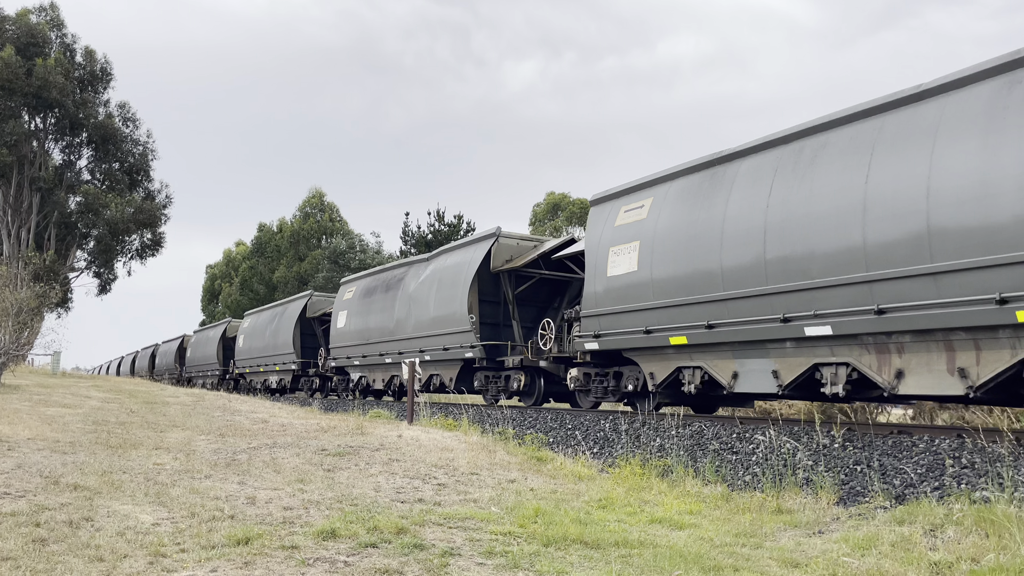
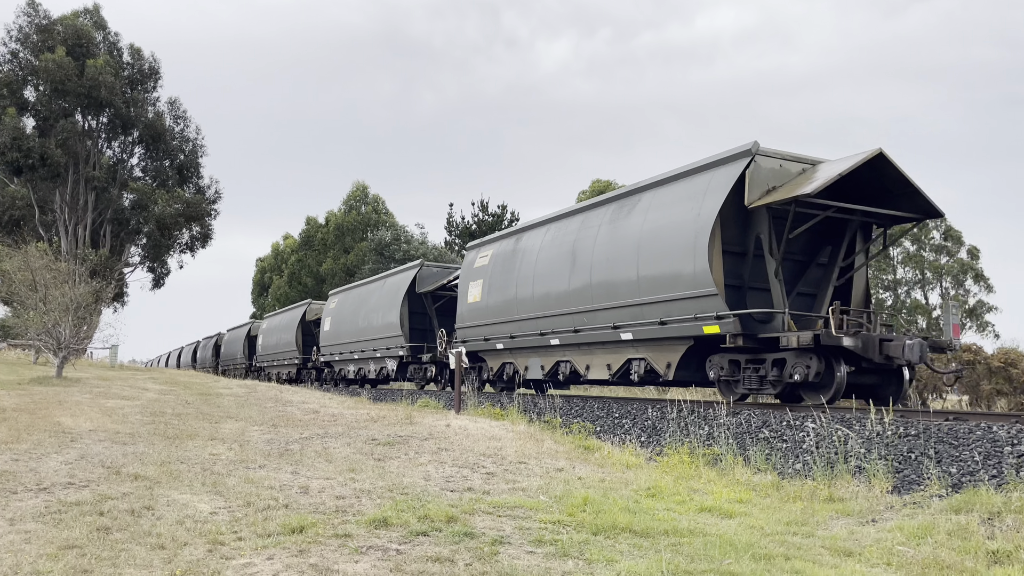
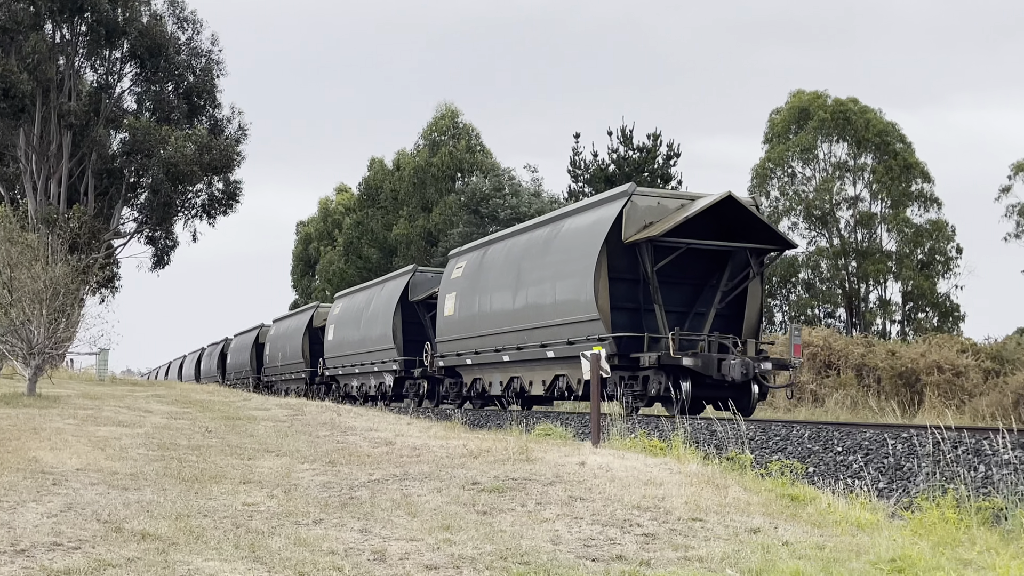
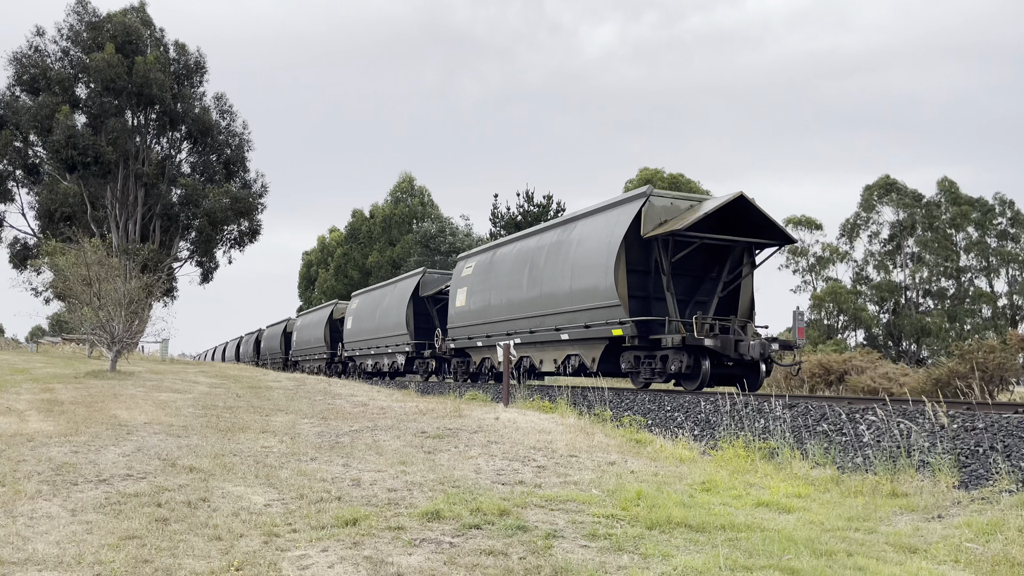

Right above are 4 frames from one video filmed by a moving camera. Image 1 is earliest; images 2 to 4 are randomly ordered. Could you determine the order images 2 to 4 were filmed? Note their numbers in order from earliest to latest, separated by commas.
2, 4, 3
